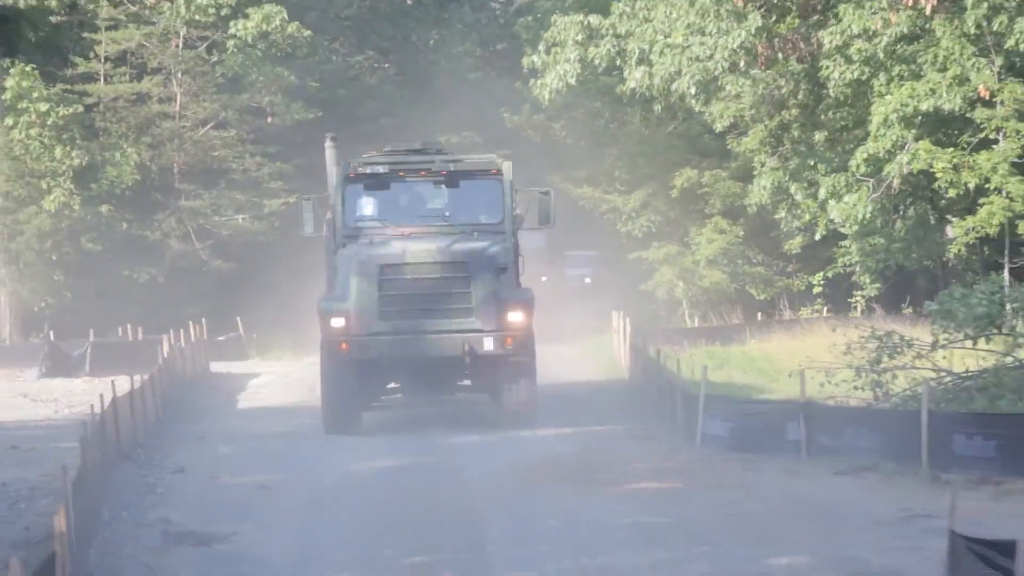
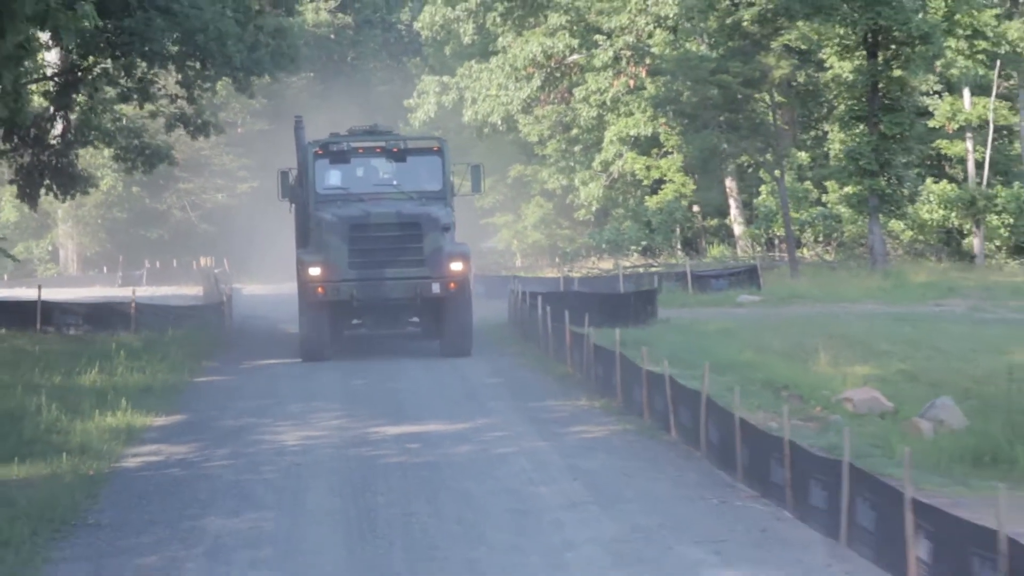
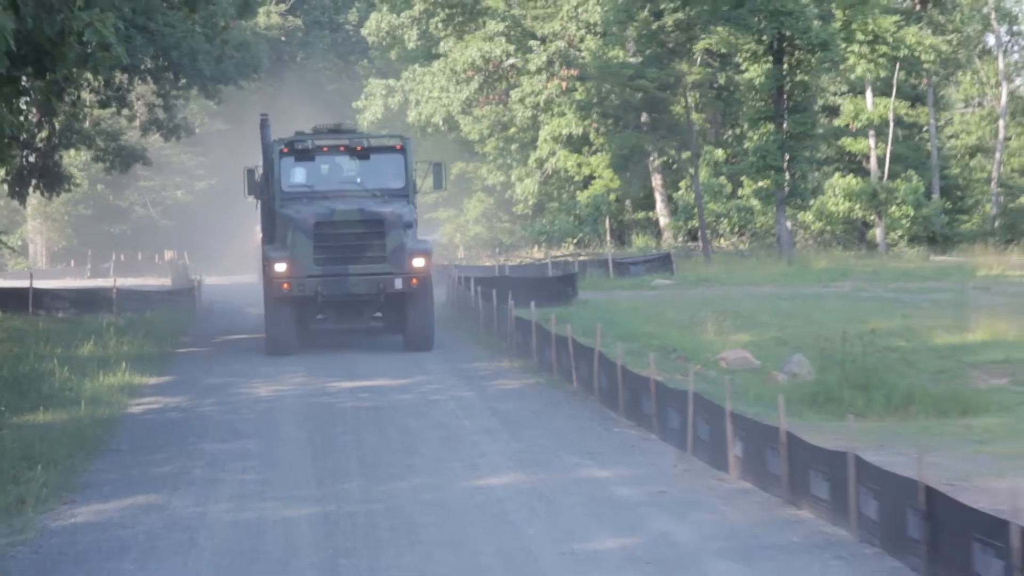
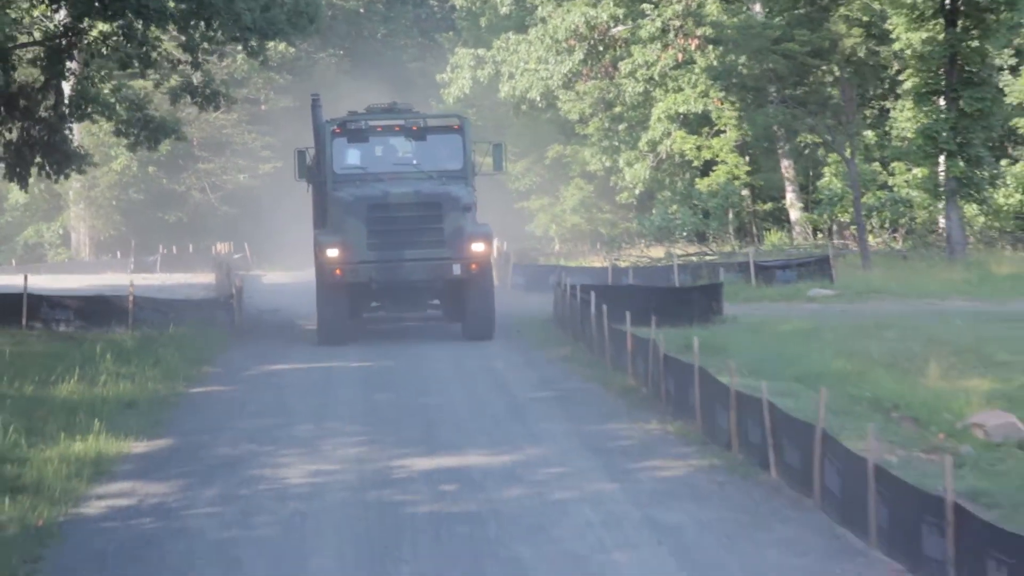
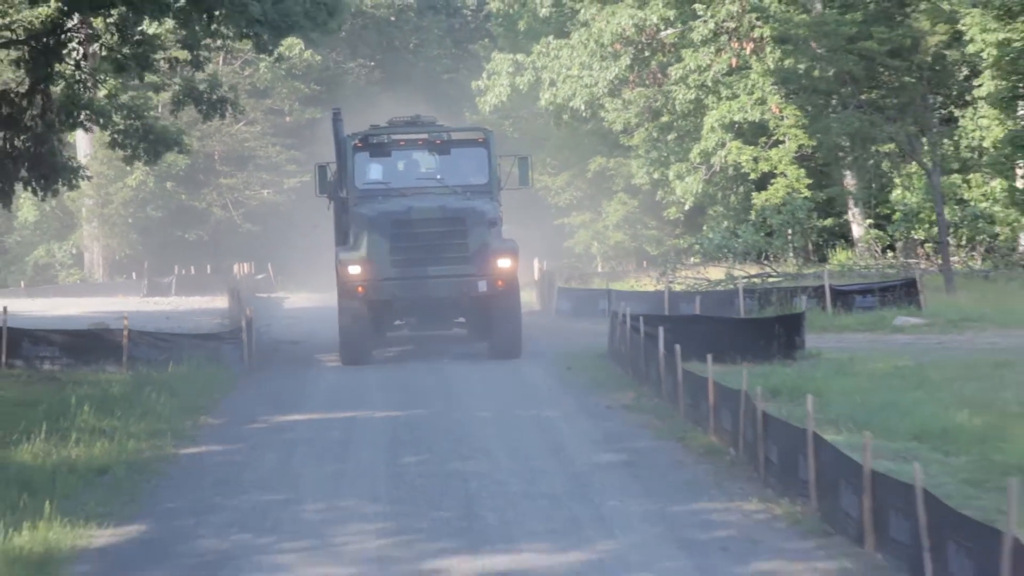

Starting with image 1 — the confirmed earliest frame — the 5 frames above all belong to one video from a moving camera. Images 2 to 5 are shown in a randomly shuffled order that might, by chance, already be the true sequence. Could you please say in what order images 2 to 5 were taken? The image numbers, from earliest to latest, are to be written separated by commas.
5, 4, 2, 3
